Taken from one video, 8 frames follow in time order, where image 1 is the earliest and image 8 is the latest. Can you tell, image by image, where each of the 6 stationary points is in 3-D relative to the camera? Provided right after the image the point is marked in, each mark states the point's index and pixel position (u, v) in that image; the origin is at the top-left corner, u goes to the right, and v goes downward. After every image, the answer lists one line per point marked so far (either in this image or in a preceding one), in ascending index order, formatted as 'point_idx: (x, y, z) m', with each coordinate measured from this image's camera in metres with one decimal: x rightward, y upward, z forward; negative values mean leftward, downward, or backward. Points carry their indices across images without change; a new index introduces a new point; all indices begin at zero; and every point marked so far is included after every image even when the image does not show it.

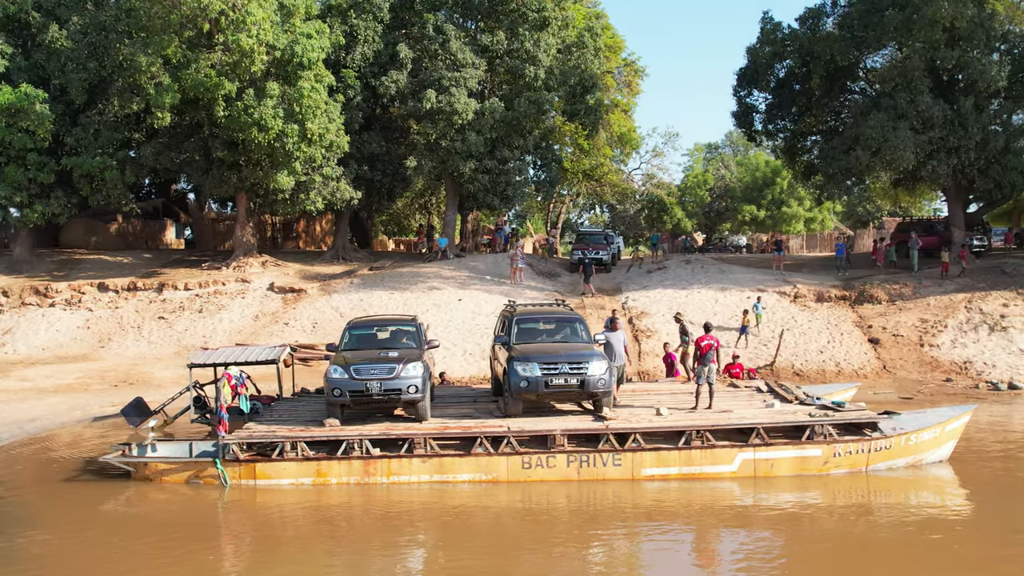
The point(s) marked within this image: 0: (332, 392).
0: (-2.3, -1.3, +10.5) m
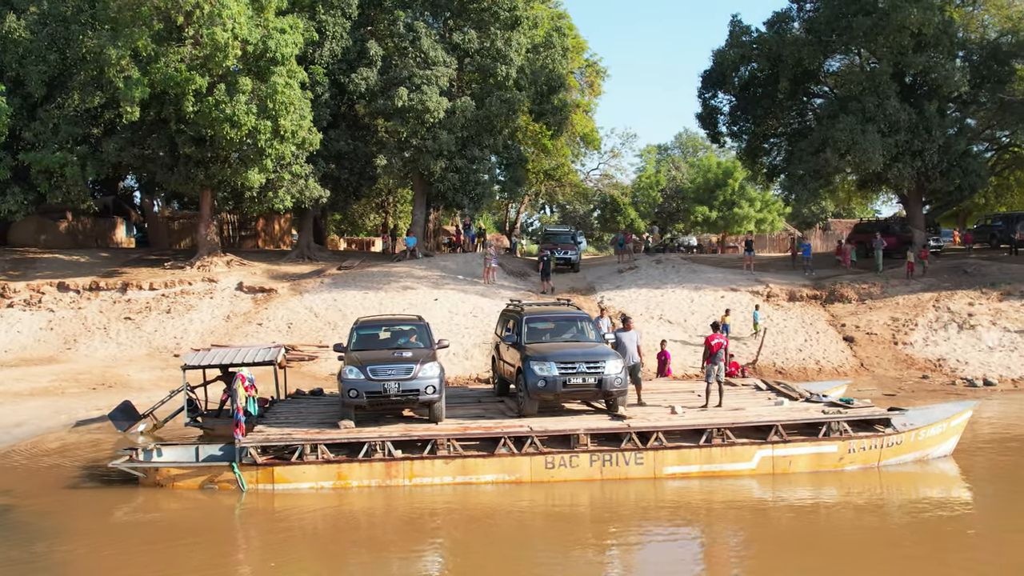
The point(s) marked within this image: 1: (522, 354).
0: (-2.0, -1.3, +10.2) m
1: (+0.2, -0.9, +11.1) m
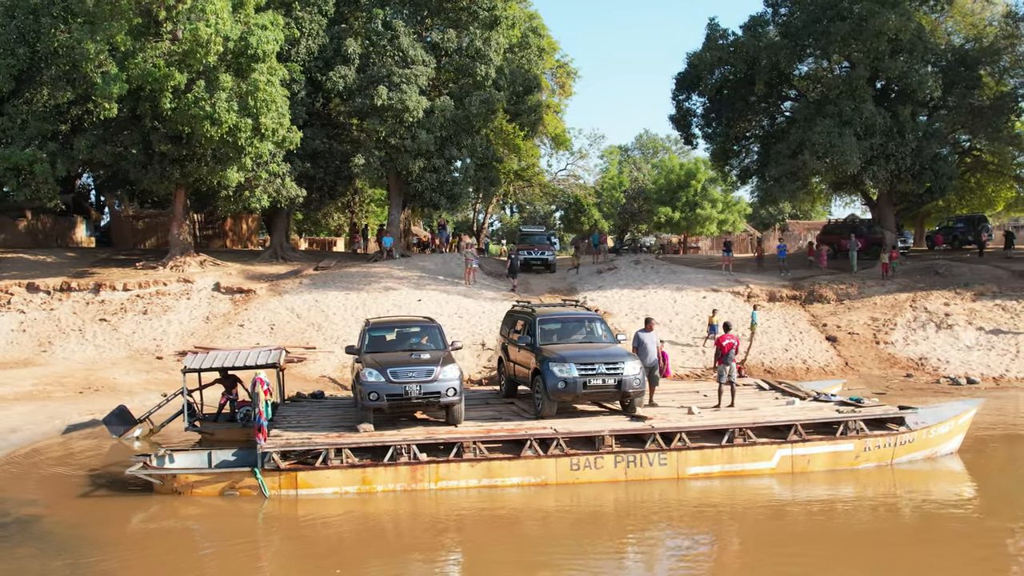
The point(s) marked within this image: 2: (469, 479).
0: (-1.8, -1.3, +10.0) m
1: (+0.4, -0.9, +11.1) m
2: (-0.5, -2.3, +9.8) m
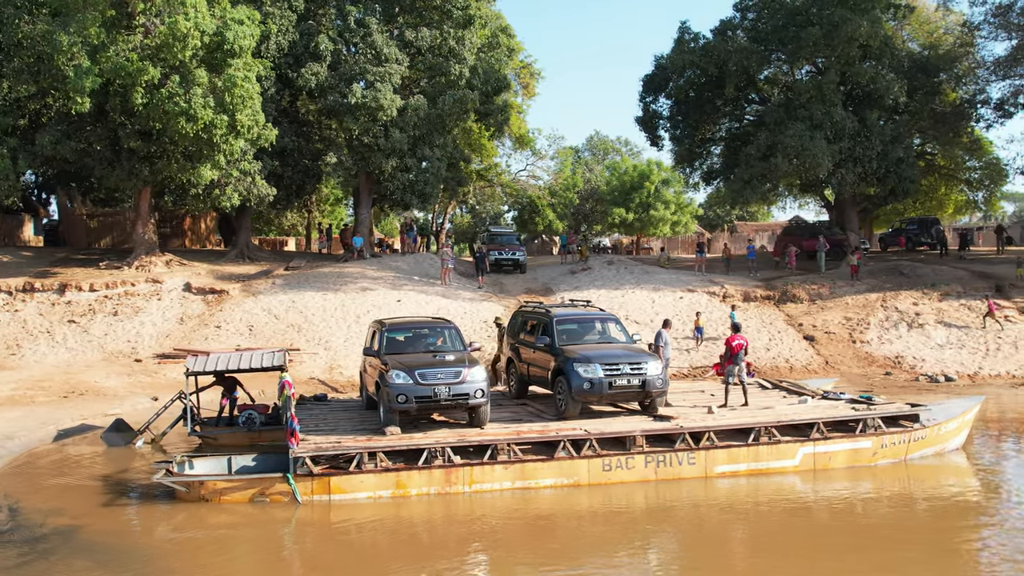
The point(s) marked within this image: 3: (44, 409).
0: (-1.4, -1.3, +9.9) m
1: (+0.7, -0.9, +11.0) m
2: (-0.1, -2.3, +9.8) m
3: (-8.4, -2.2, +14.6) m
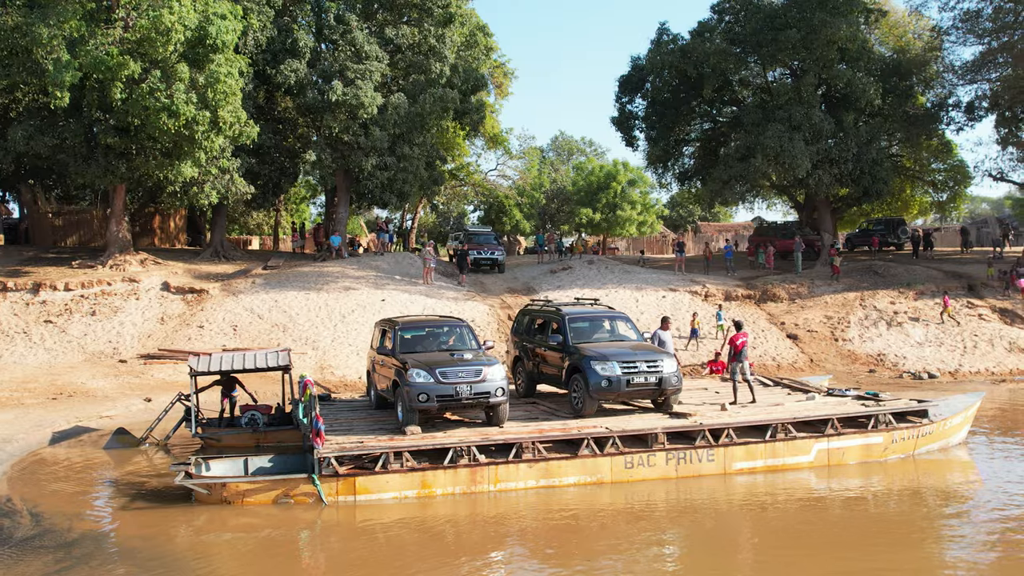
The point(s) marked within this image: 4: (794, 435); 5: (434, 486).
0: (-1.1, -1.3, +9.8) m
1: (+0.9, -0.9, +11.0) m
2: (+0.2, -2.3, +9.7) m
3: (-8.4, -2.2, +14.2) m
4: (+3.7, -2.0, +10.8) m
5: (-0.9, -2.3, +9.4) m
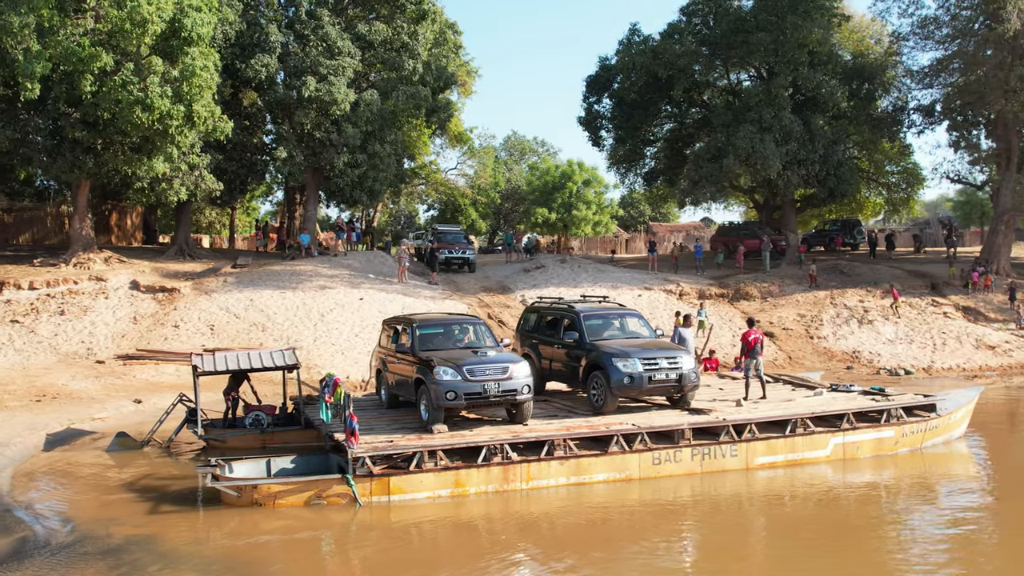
0: (-0.8, -1.3, +9.7) m
1: (+1.2, -0.9, +11.0) m
2: (+0.5, -2.3, +9.7) m
3: (-8.3, -2.1, +13.7) m
4: (+4.0, -1.9, +11.0) m
5: (-0.6, -2.3, +9.3) m
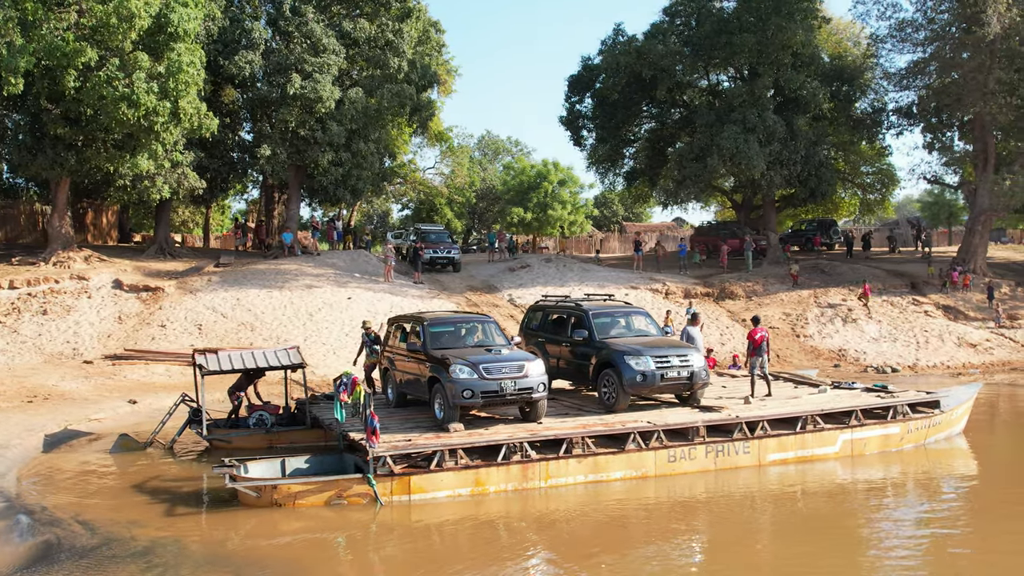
0: (-0.6, -1.3, +9.6) m
1: (+1.3, -0.8, +11.0) m
2: (+0.7, -2.2, +9.7) m
3: (-8.2, -2.1, +13.4) m
4: (+4.2, -1.9, +11.1) m
5: (-0.3, -2.2, +9.3) m
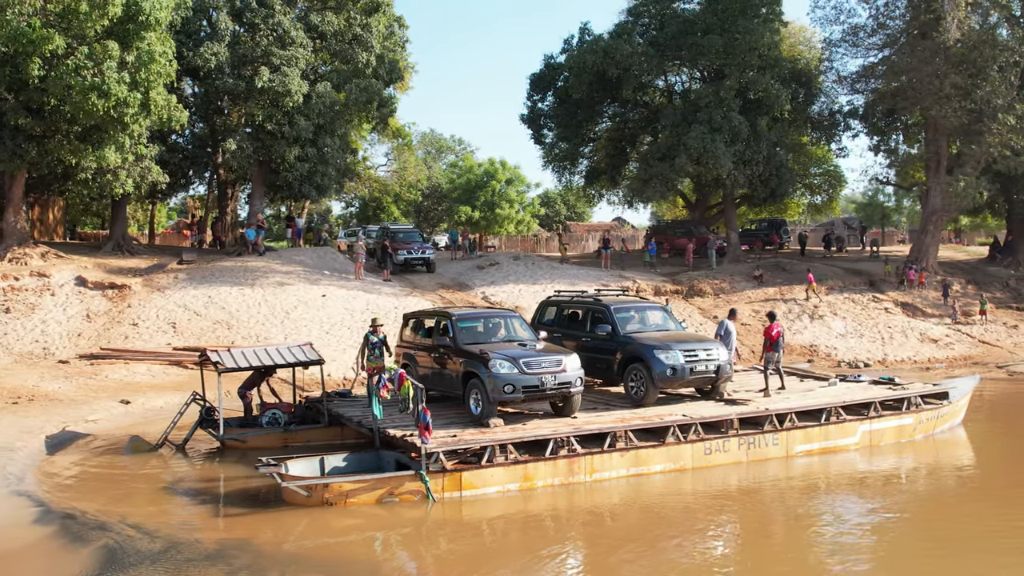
0: (-0.1, -1.2, +9.6) m
1: (+1.7, -0.8, +11.1) m
2: (+1.2, -2.2, +9.7) m
3: (-8.0, -2.0, +12.8) m
4: (+4.5, -1.8, +11.3) m
5: (+0.2, -2.2, +9.2) m
